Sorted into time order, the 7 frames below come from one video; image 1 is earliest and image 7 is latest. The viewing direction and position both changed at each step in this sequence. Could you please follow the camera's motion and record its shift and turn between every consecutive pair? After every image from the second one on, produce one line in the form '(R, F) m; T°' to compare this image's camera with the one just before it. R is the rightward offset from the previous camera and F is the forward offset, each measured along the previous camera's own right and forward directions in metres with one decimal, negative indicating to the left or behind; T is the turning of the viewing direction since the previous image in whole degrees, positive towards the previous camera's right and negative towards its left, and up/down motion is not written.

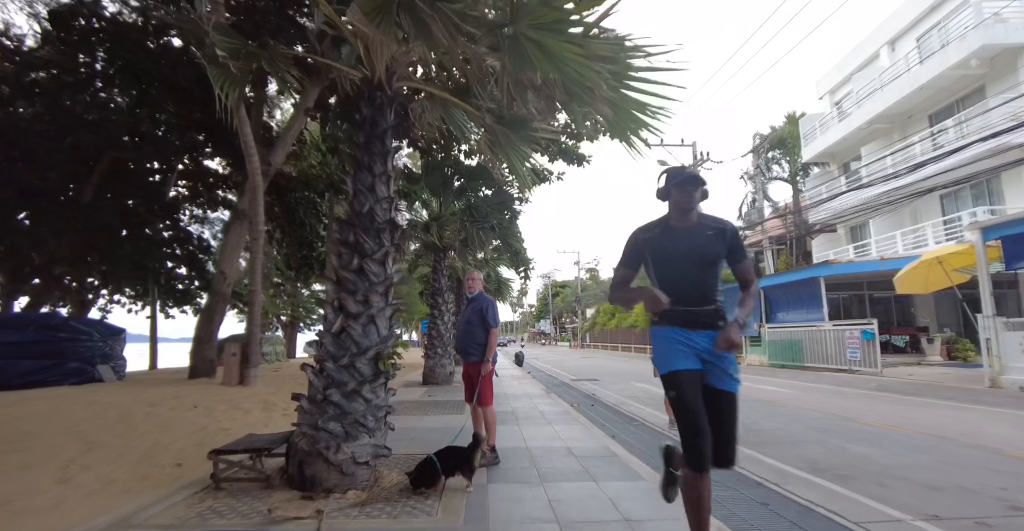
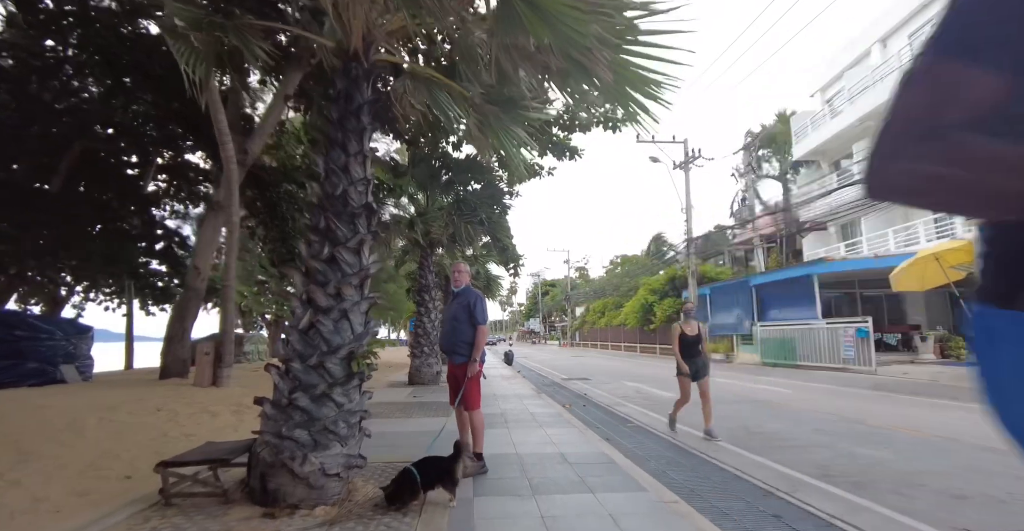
(0.0, +0.4) m; +1°
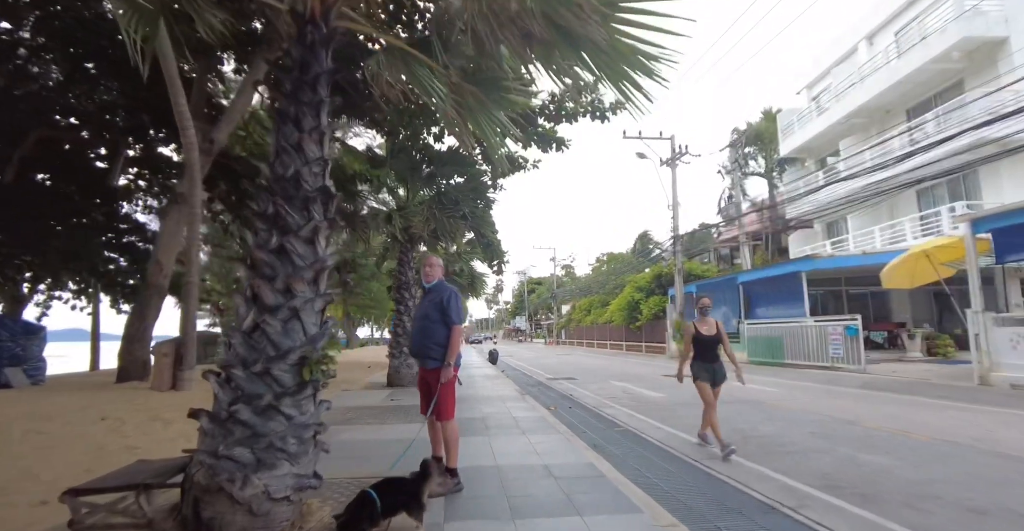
(+0.1, +0.5) m; +2°
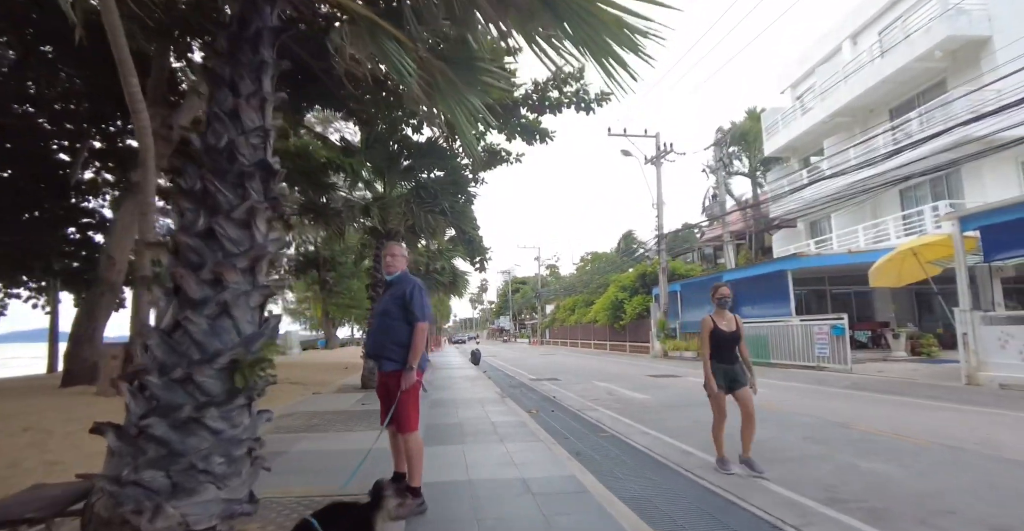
(+0.1, +0.5) m; +2°
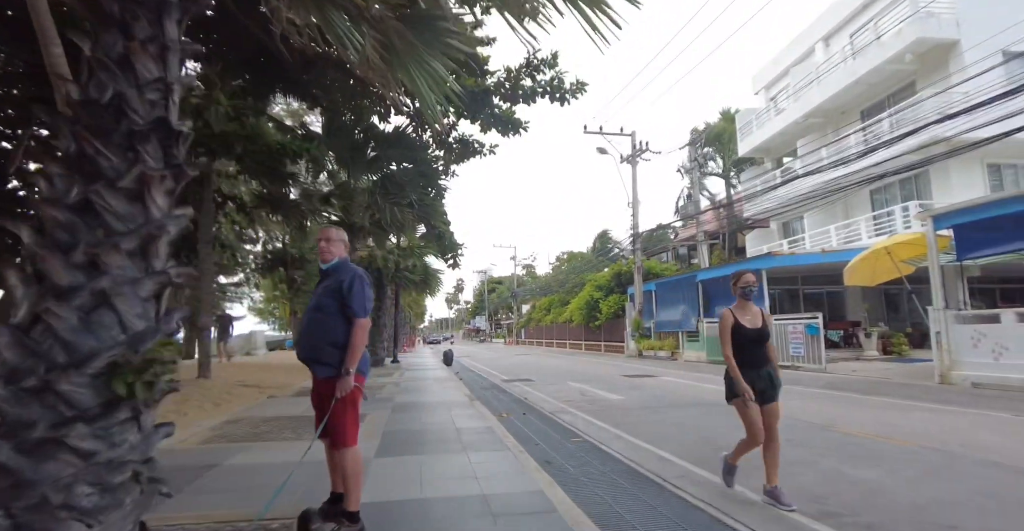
(+0.1, +0.5) m; +3°
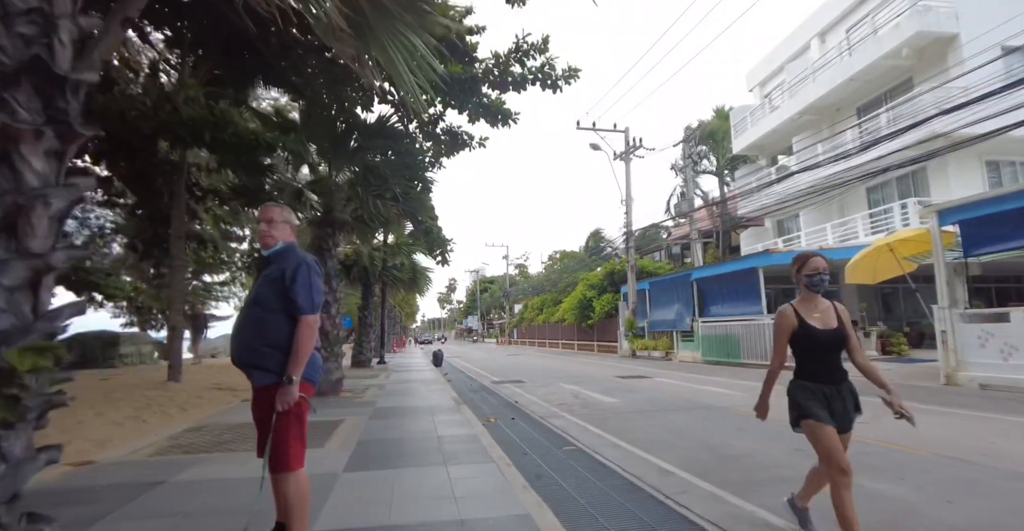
(+0.1, +0.5) m; +1°
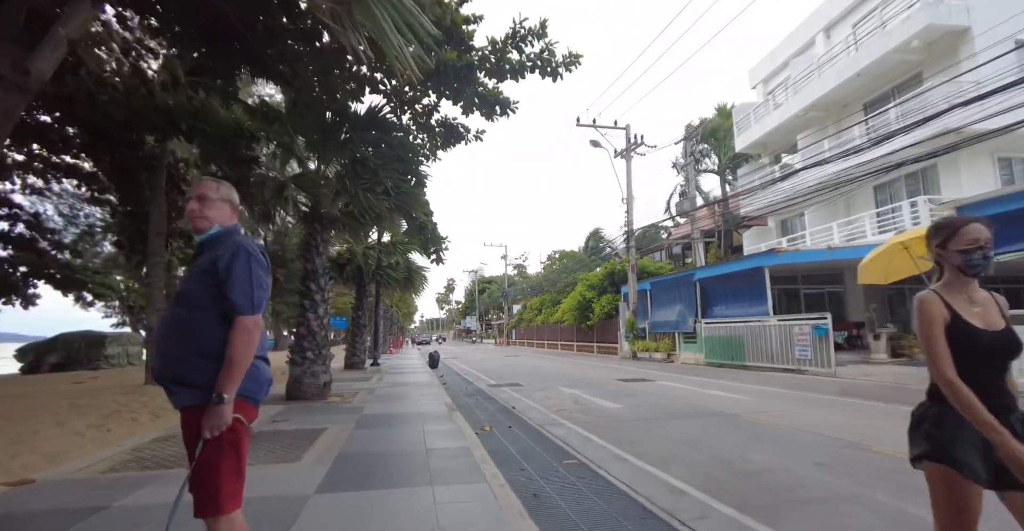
(0.0, +0.5) m; 0°
